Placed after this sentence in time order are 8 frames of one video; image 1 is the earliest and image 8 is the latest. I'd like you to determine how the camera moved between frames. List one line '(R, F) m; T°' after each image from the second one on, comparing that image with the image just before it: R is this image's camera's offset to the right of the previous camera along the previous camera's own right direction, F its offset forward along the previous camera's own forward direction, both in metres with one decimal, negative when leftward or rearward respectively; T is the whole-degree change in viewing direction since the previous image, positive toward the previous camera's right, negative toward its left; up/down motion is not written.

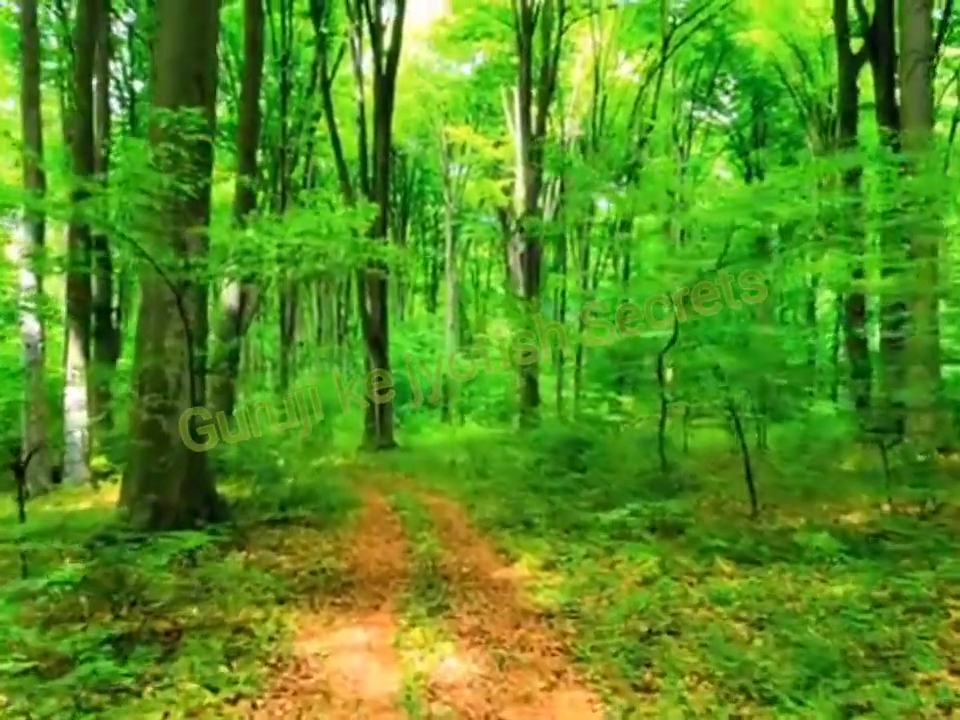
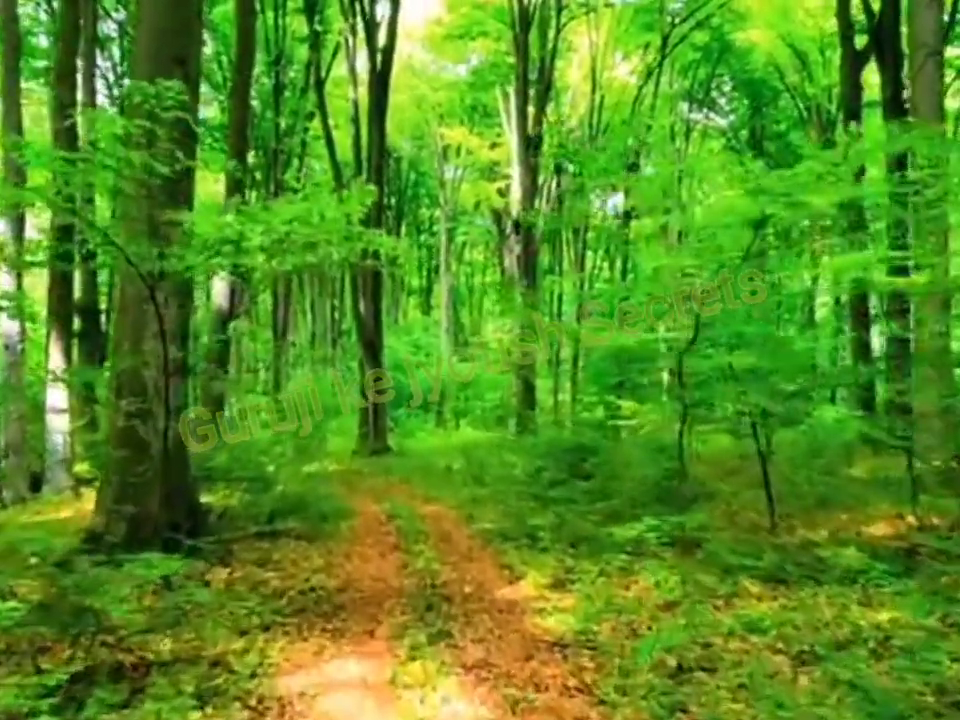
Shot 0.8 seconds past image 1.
(-0.1, +0.6) m; 0°
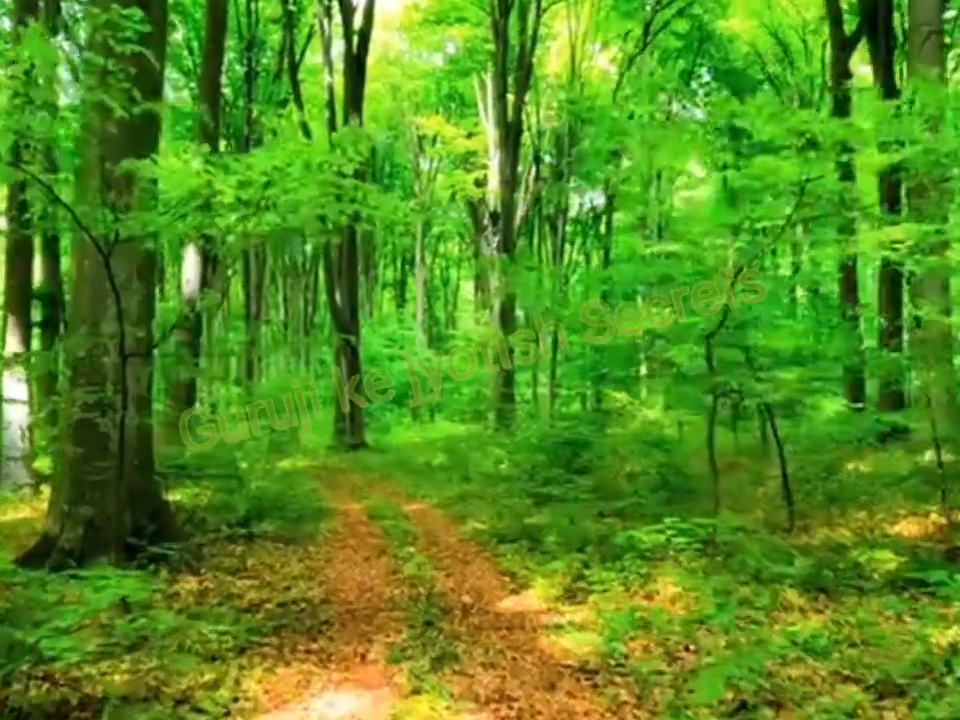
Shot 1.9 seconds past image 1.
(-0.2, +0.7) m; +2°
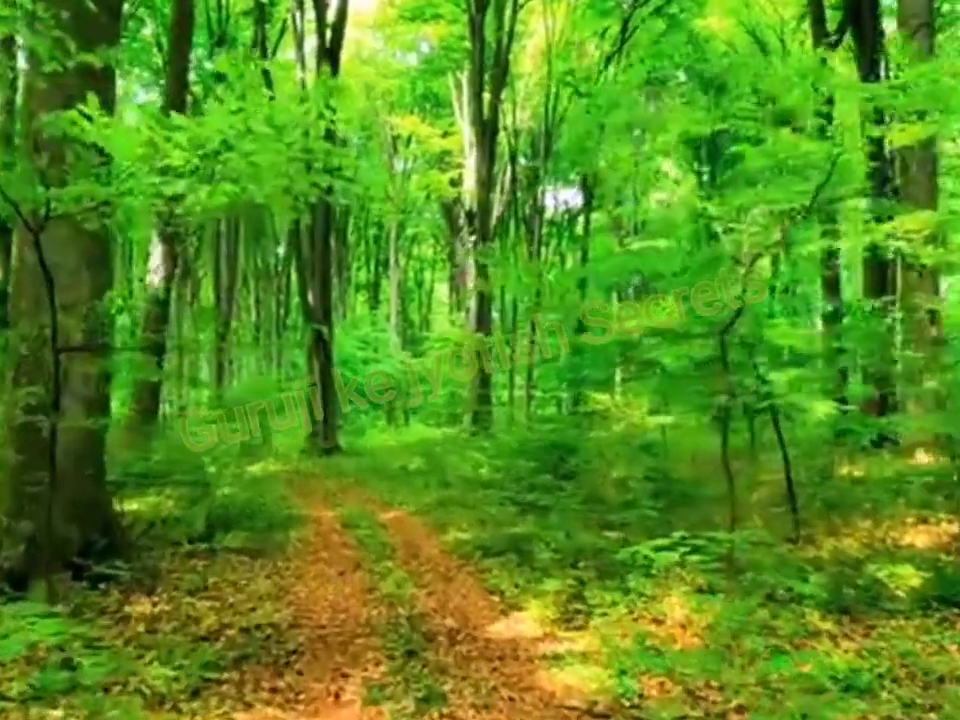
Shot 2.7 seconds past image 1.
(-0.1, +0.6) m; +2°
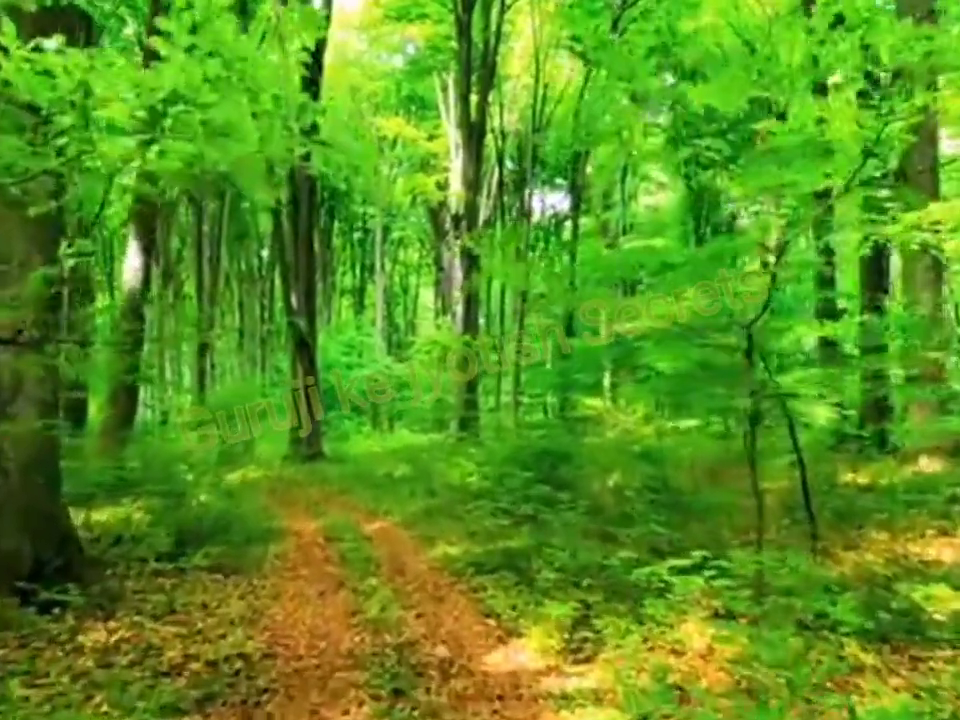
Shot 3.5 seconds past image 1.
(-0.1, +0.6) m; +1°
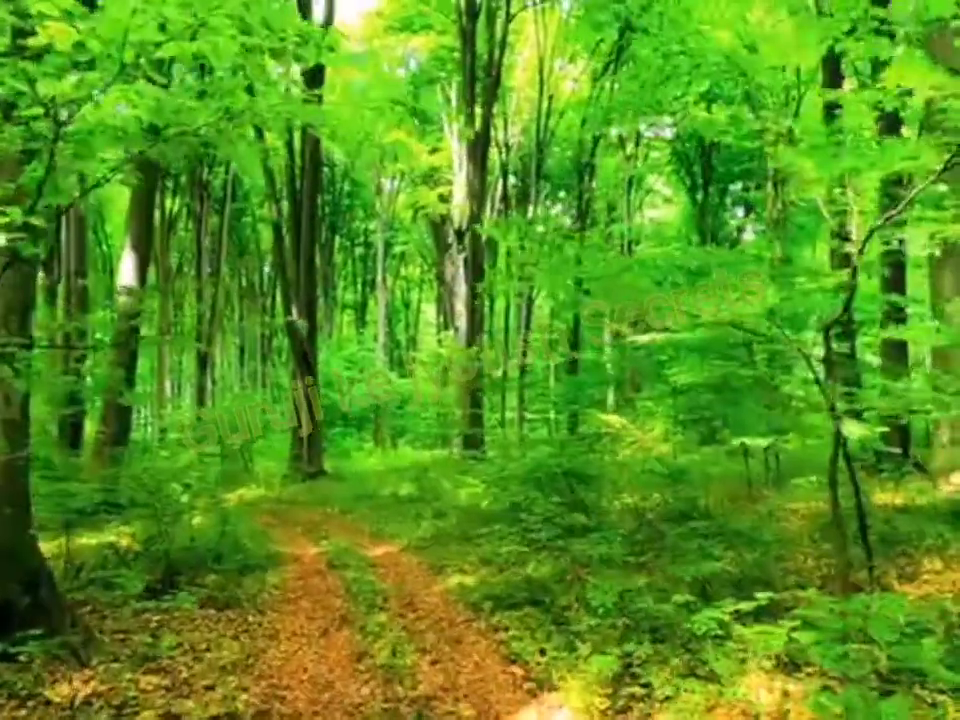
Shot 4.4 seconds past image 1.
(-0.1, +0.7) m; 0°
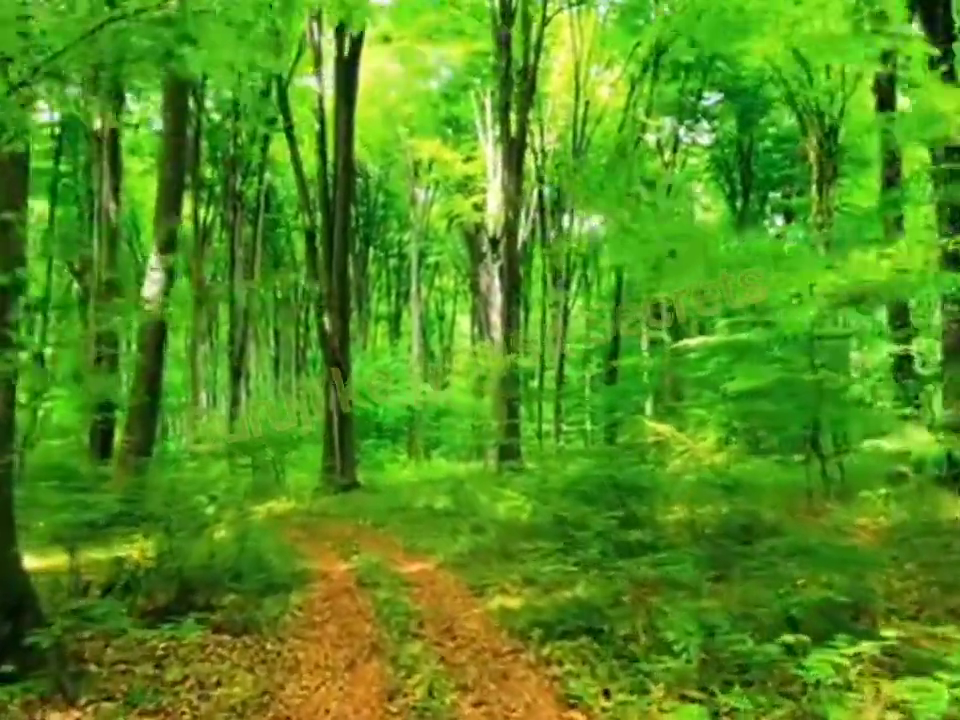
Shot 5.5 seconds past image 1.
(-0.1, +0.7) m; -2°
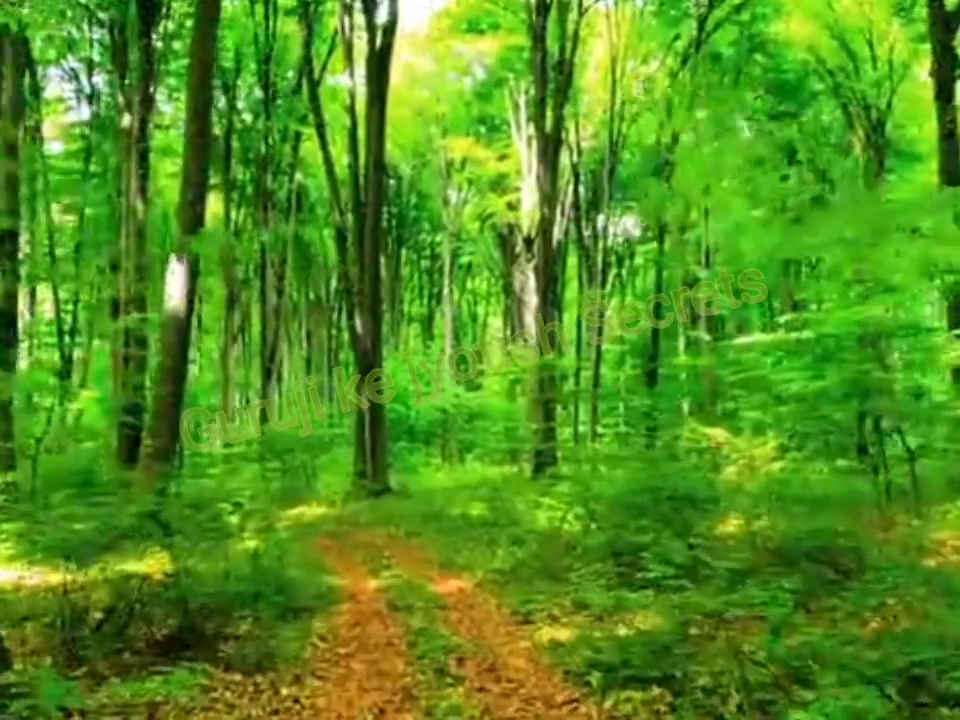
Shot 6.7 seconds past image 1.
(-0.1, +0.8) m; -2°
